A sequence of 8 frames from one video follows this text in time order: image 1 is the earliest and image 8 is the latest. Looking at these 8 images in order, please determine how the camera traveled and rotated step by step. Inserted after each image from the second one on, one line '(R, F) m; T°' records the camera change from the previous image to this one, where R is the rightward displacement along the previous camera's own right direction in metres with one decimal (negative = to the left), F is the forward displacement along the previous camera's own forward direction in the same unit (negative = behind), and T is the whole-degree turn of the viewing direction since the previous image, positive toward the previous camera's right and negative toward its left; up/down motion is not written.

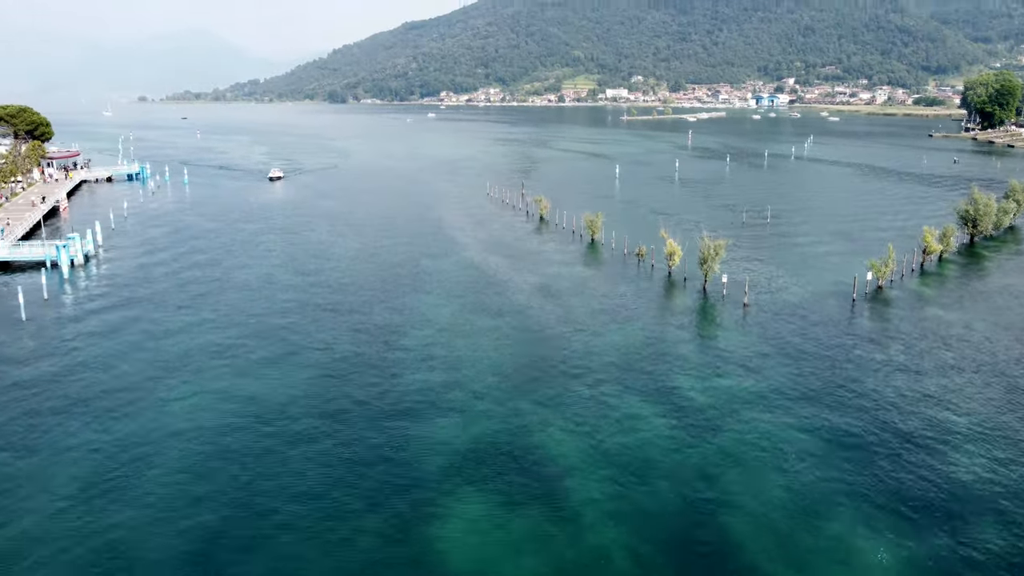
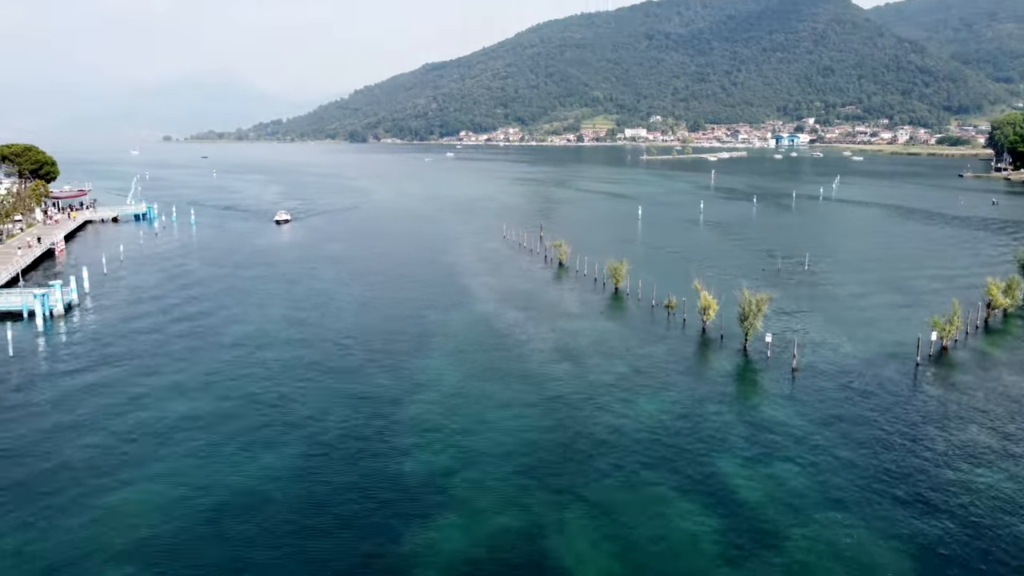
(+0.1, +6.0) m; -1°
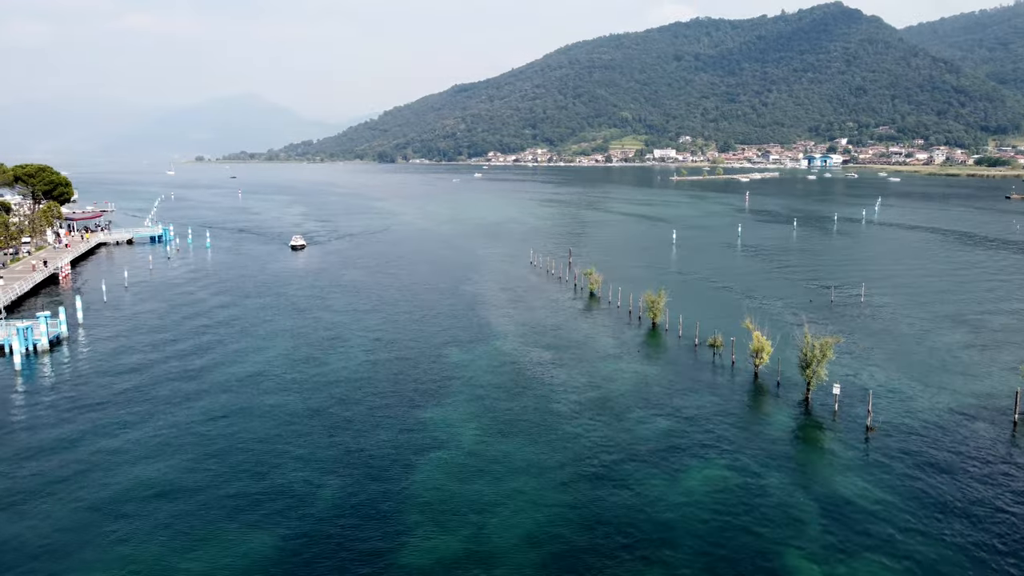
(0.0, +6.3) m; -2°
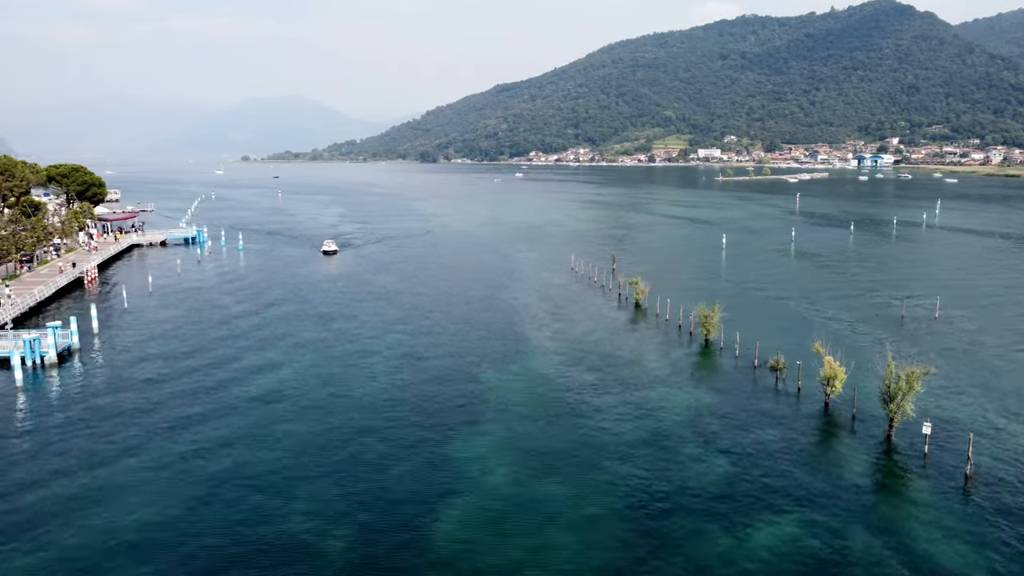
(+0.1, +5.0) m; -3°
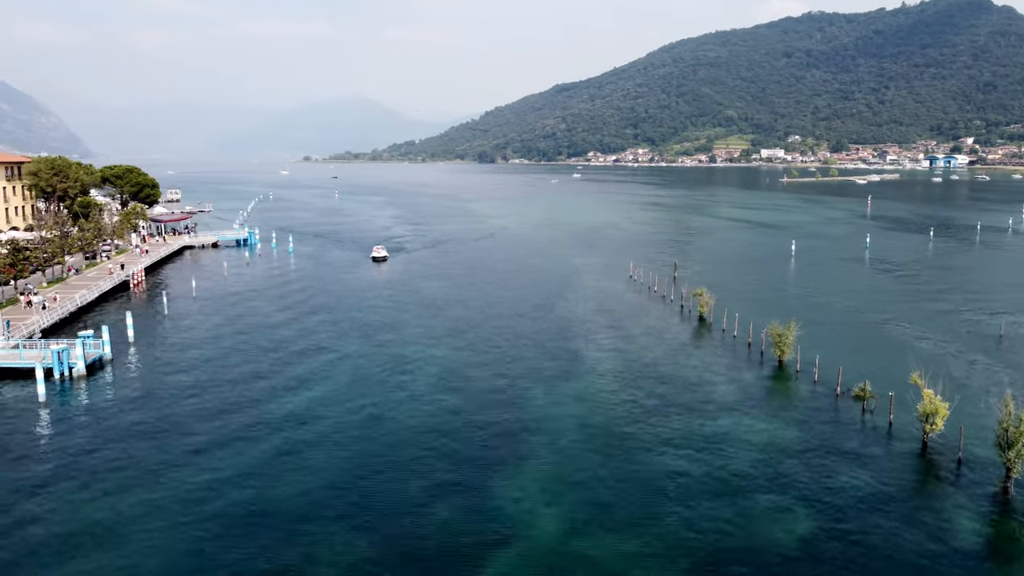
(+0.2, +4.5) m; -4°
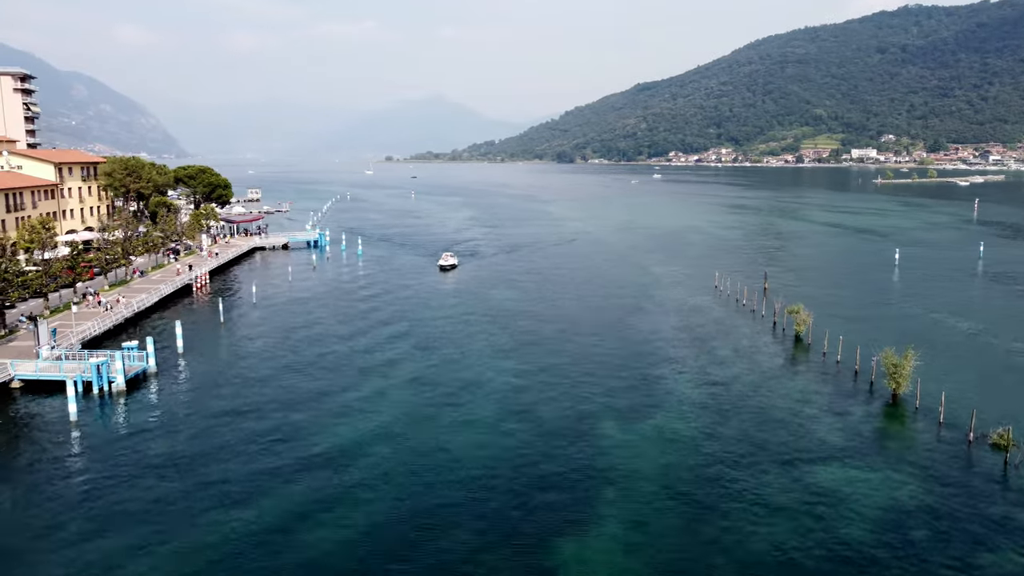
(+0.3, +5.6) m; -5°
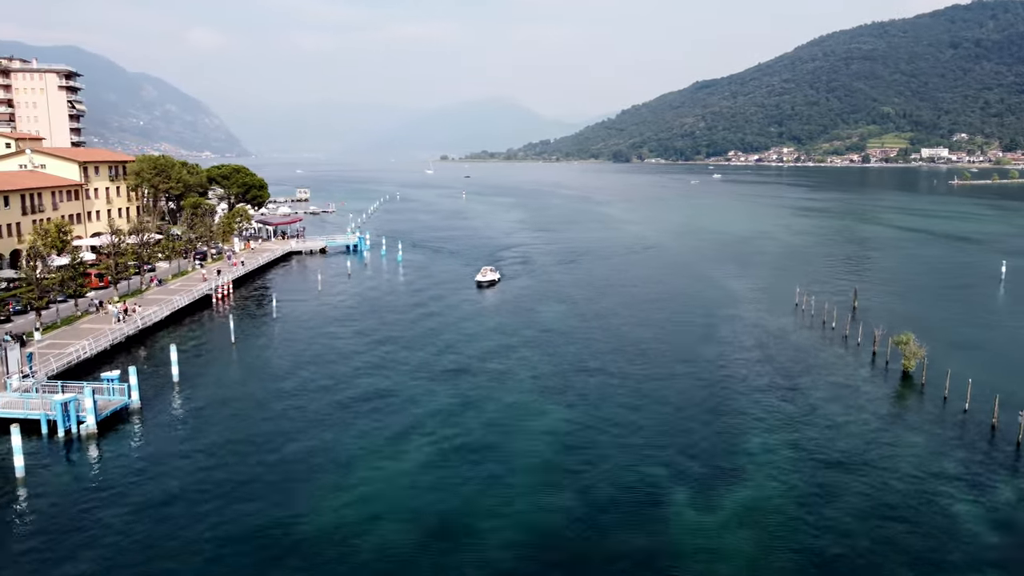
(+0.3, +9.1) m; -4°
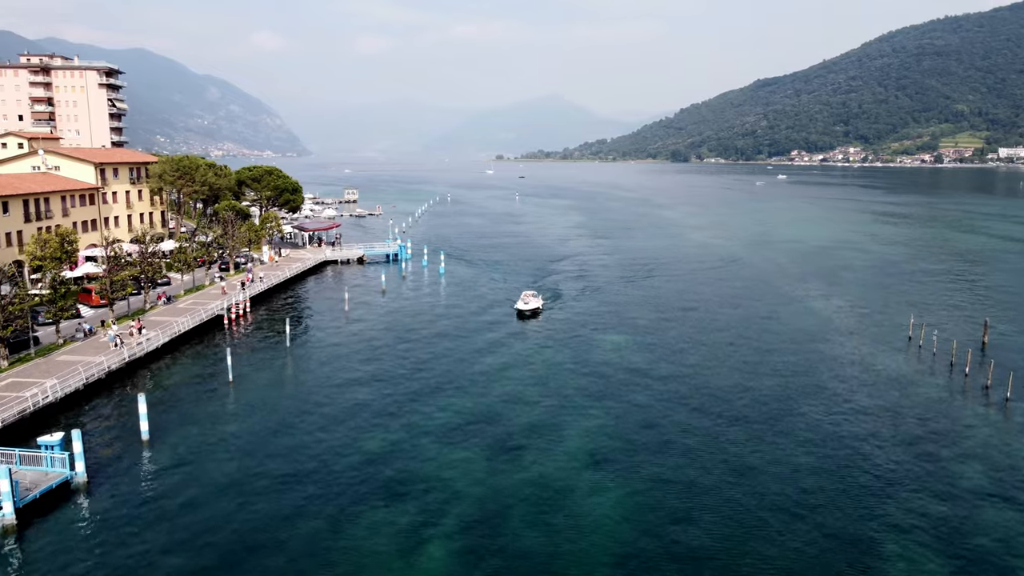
(0.0, +10.9) m; -4°
